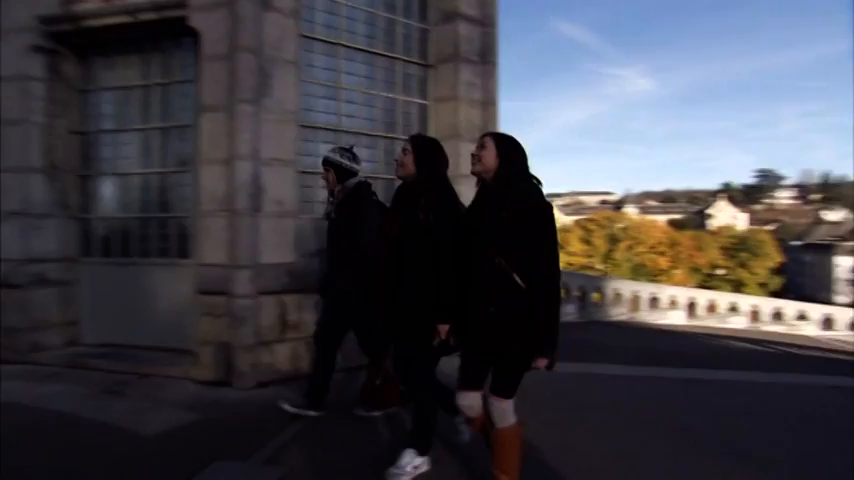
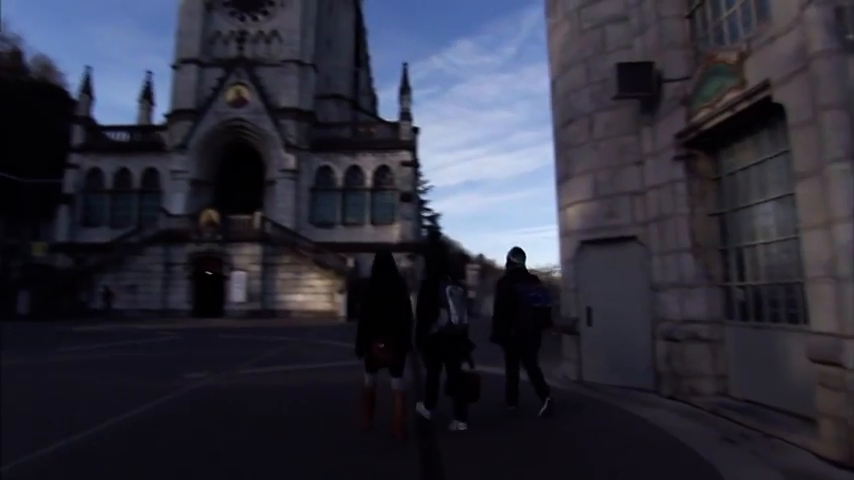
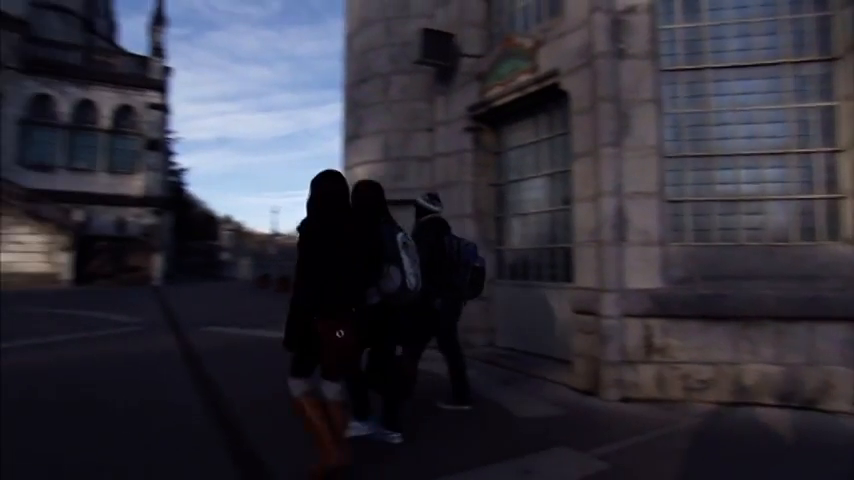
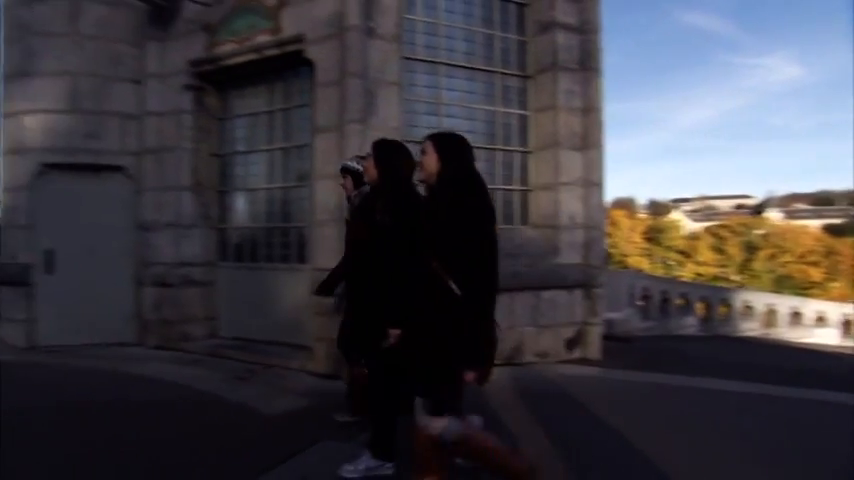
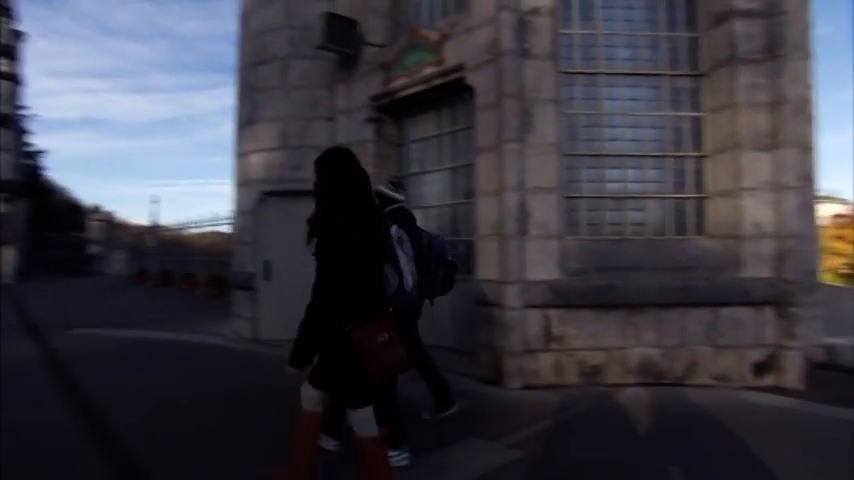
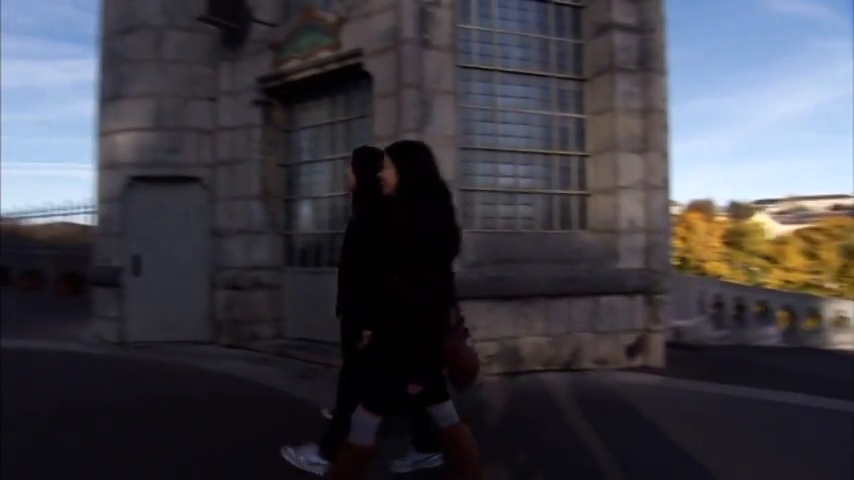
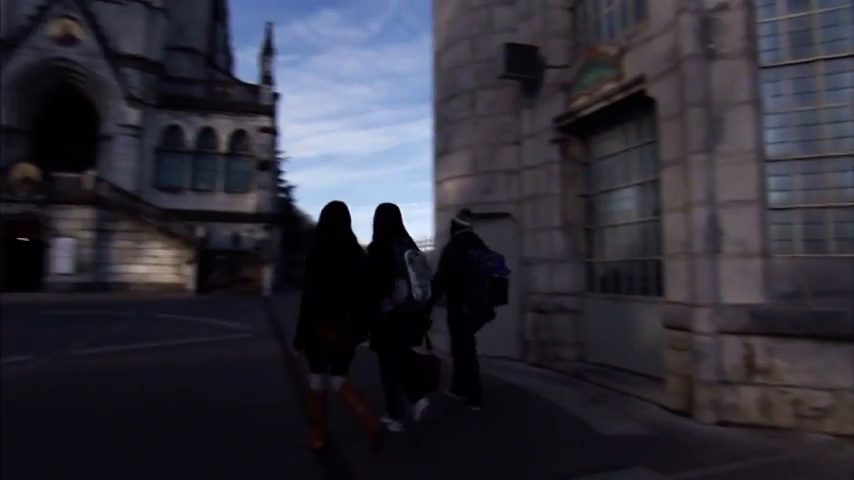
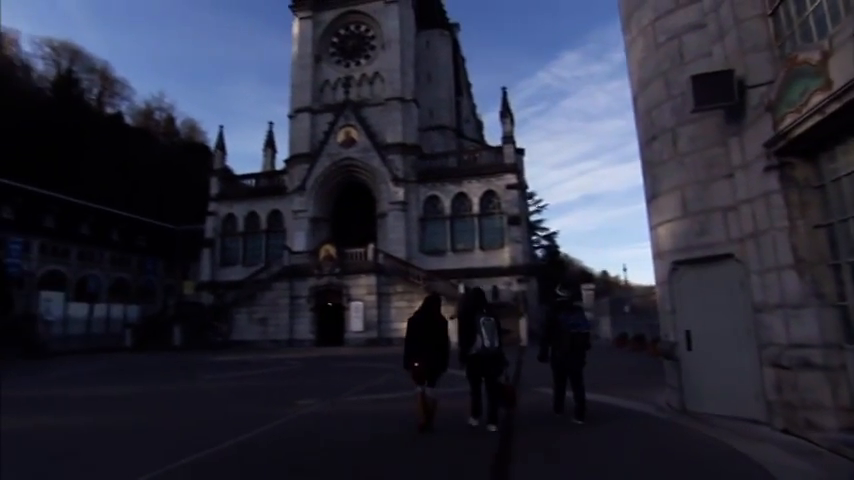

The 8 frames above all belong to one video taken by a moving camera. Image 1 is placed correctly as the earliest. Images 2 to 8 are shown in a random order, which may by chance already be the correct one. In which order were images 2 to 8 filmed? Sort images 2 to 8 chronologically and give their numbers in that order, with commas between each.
4, 6, 5, 3, 7, 2, 8
